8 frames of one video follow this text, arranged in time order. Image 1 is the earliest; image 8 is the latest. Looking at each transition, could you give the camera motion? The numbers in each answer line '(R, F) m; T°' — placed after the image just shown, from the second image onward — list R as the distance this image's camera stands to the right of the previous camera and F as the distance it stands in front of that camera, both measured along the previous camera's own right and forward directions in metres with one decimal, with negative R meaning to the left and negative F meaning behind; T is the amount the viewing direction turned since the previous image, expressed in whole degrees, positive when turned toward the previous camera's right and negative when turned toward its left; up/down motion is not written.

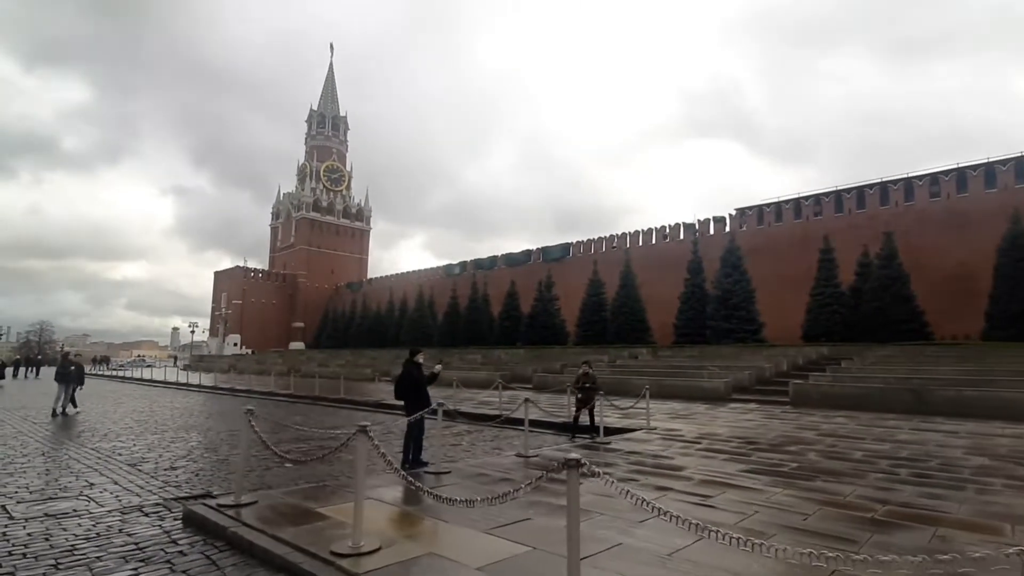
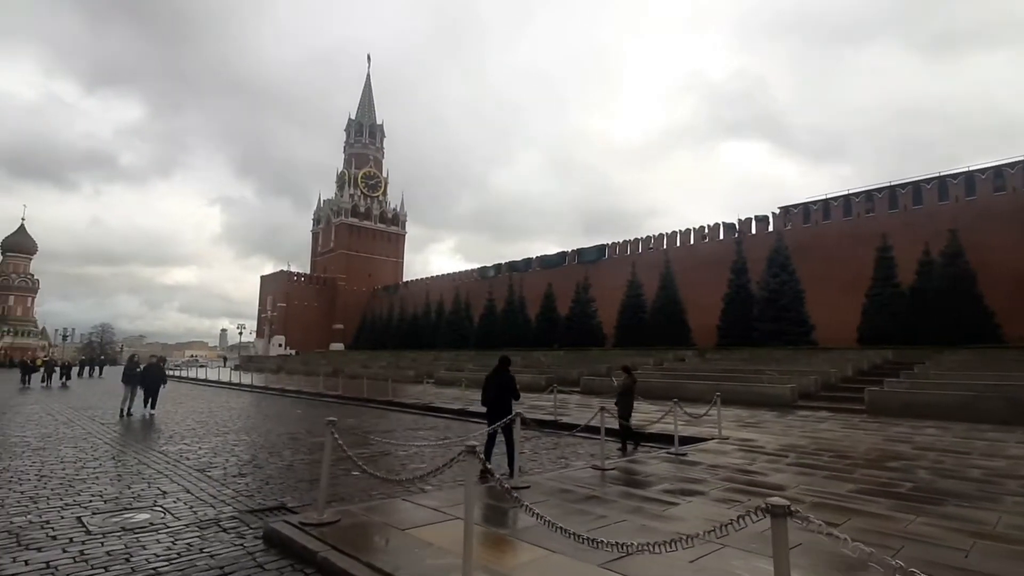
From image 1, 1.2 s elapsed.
(-0.5, +0.4) m; -4°
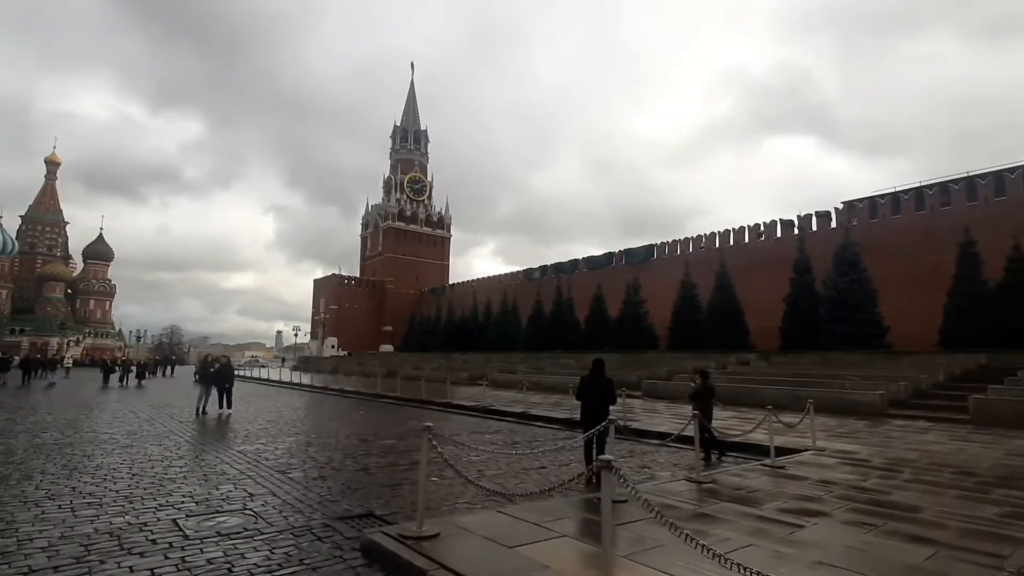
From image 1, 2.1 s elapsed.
(-0.4, +0.3) m; -5°
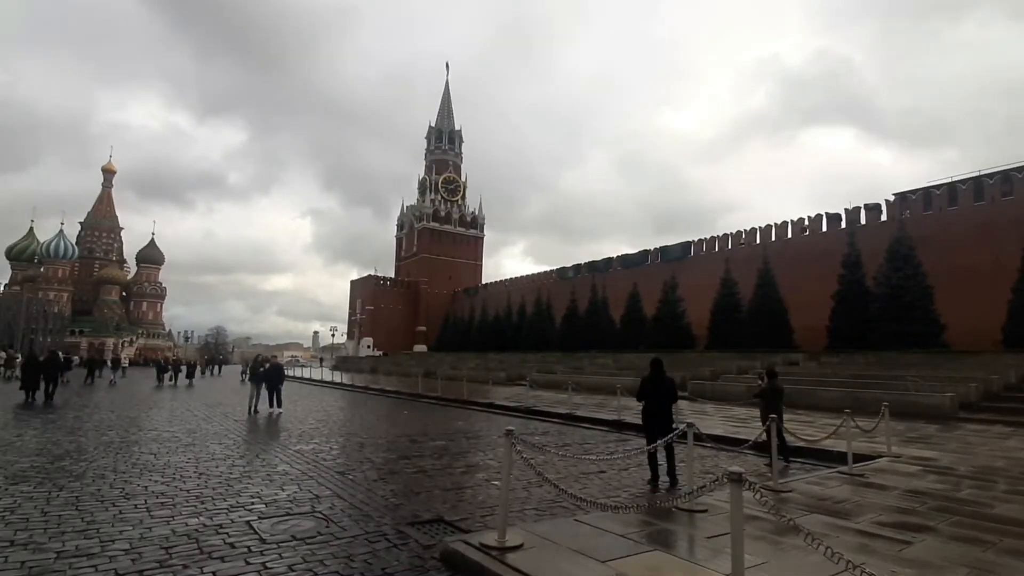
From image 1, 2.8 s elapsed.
(-0.3, +0.2) m; -4°
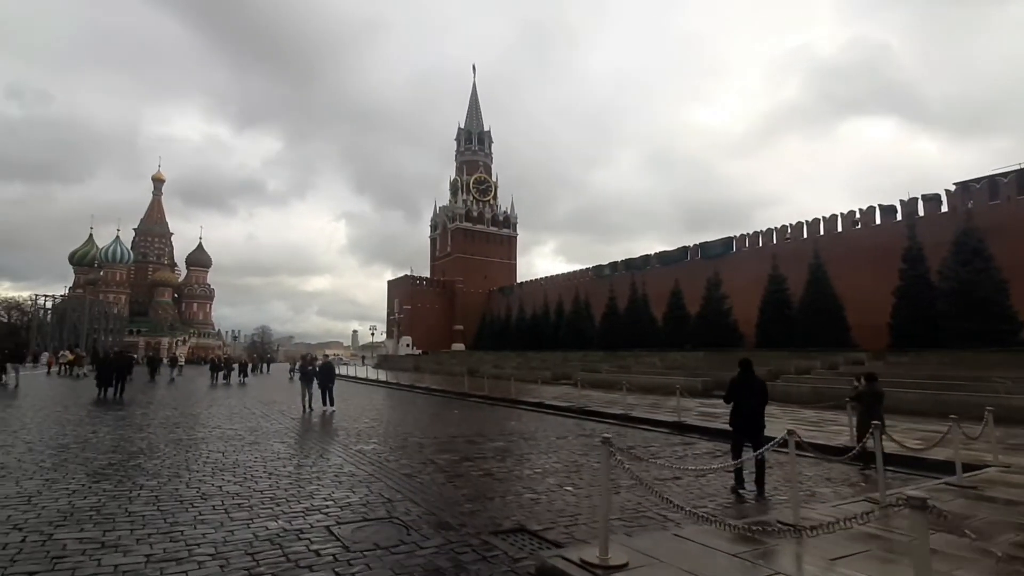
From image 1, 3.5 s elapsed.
(-0.4, +0.2) m; -4°
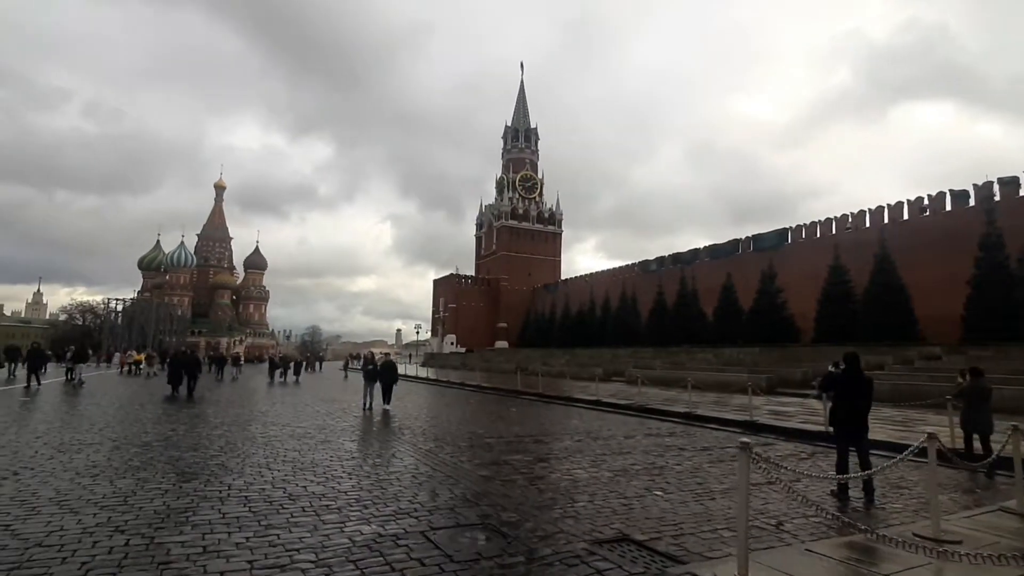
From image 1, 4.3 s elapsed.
(-0.4, +0.2) m; -5°
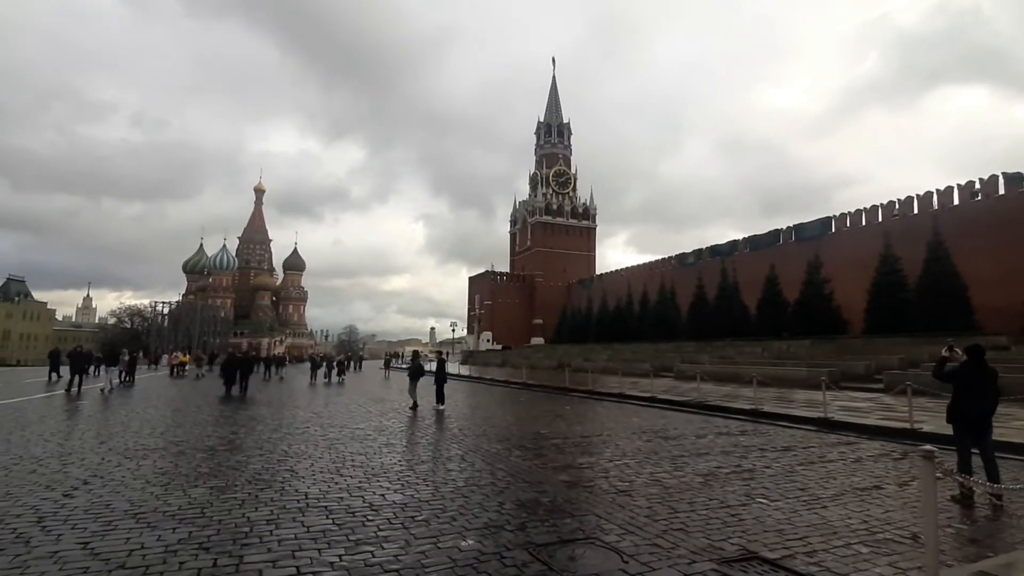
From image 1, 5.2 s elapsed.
(-0.5, +0.3) m; -4°
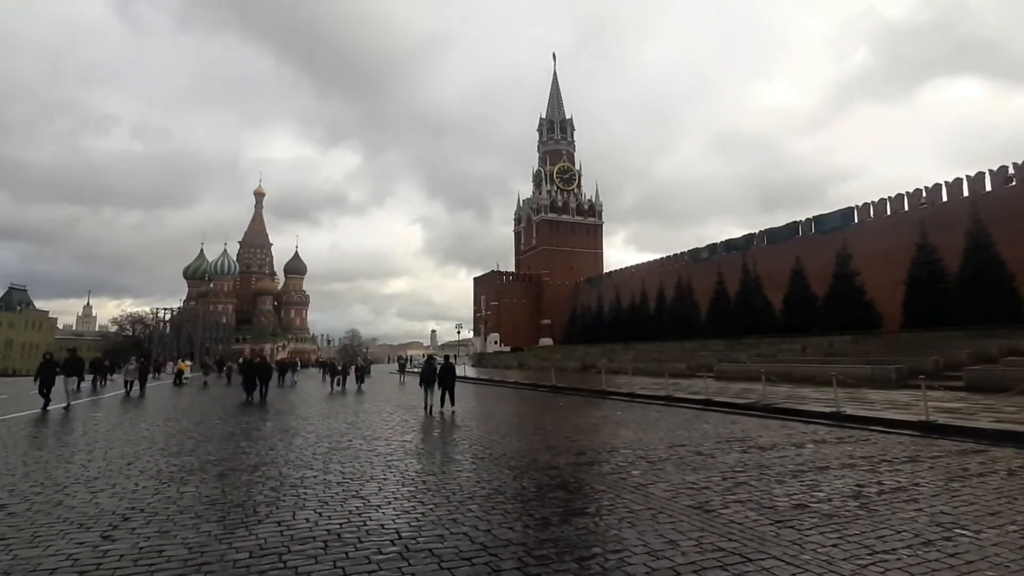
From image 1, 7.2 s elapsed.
(-0.9, +0.9) m; 0°
